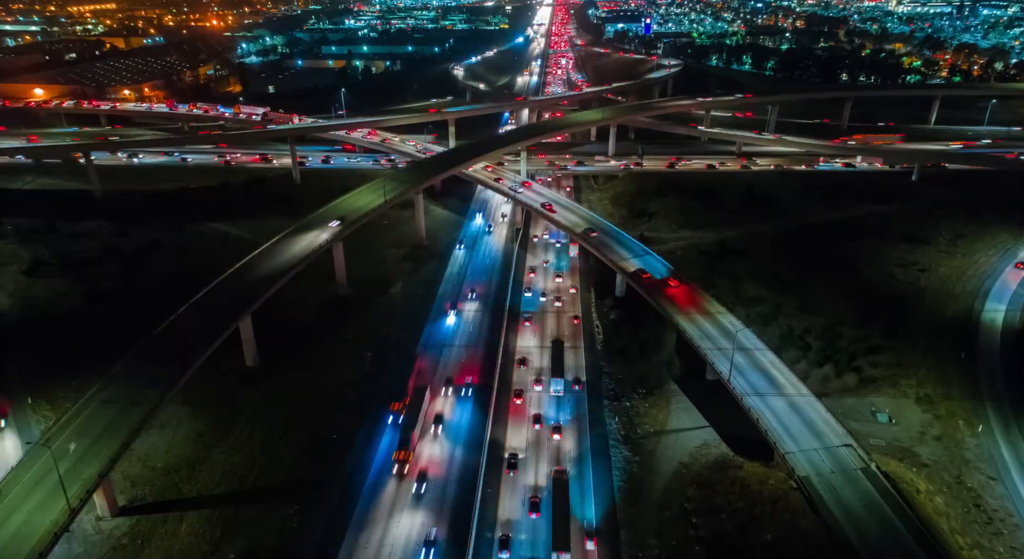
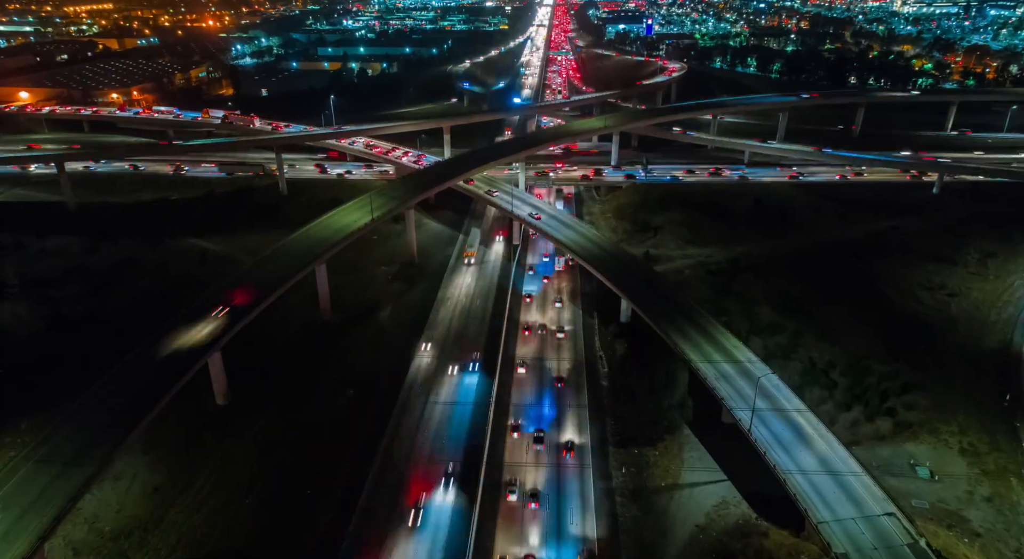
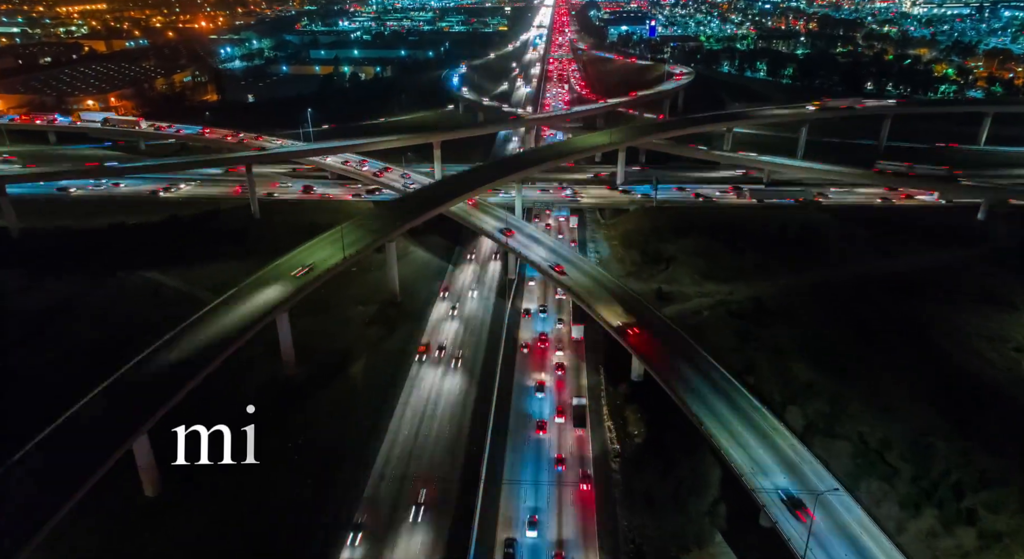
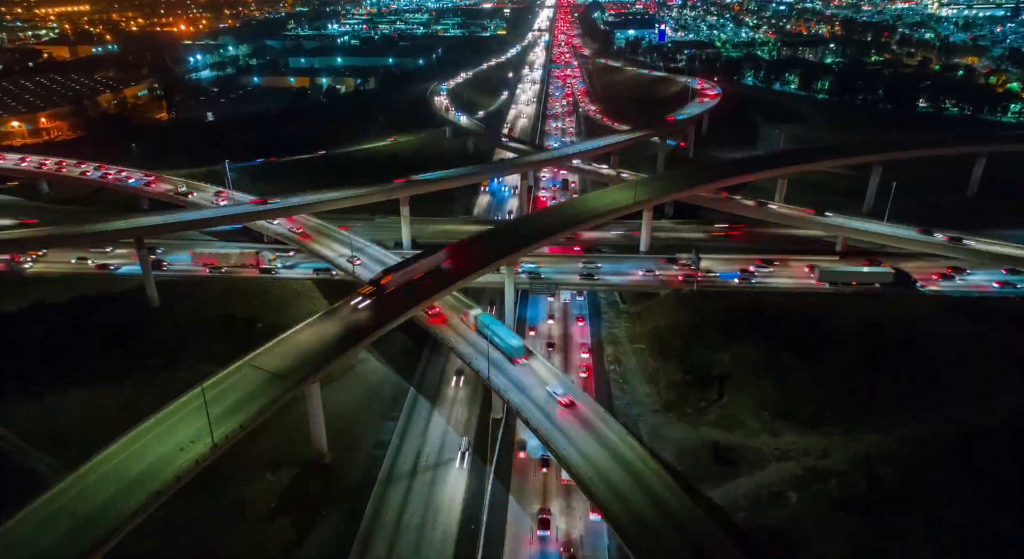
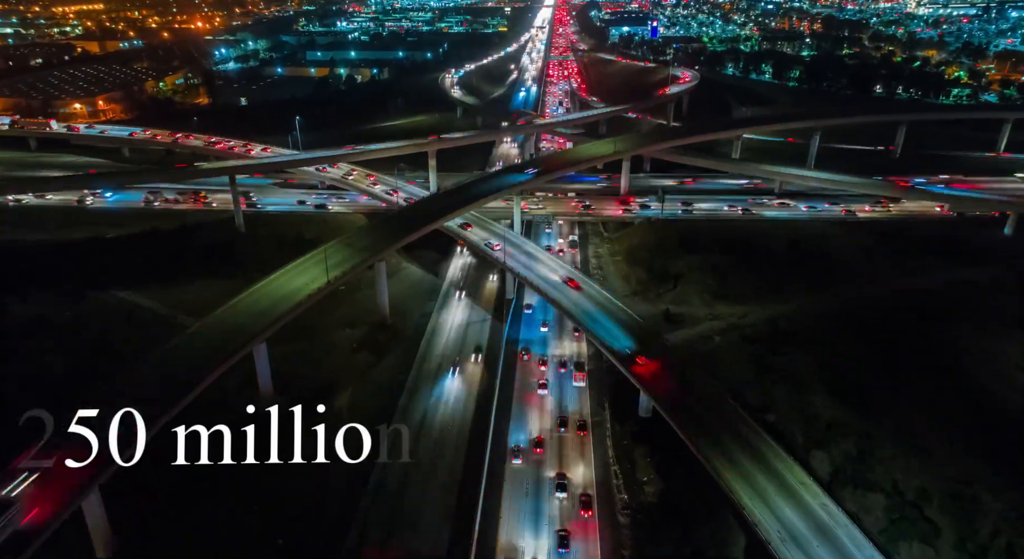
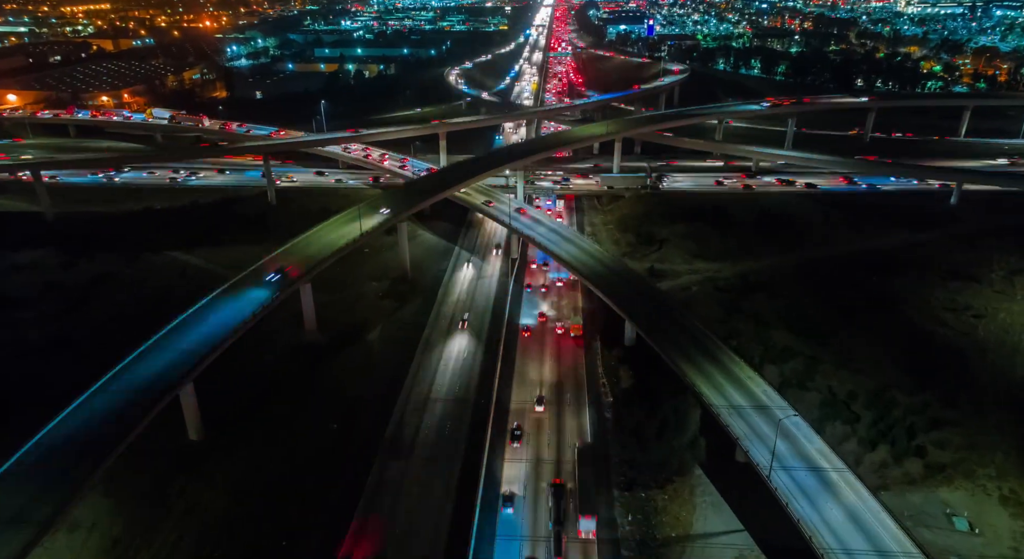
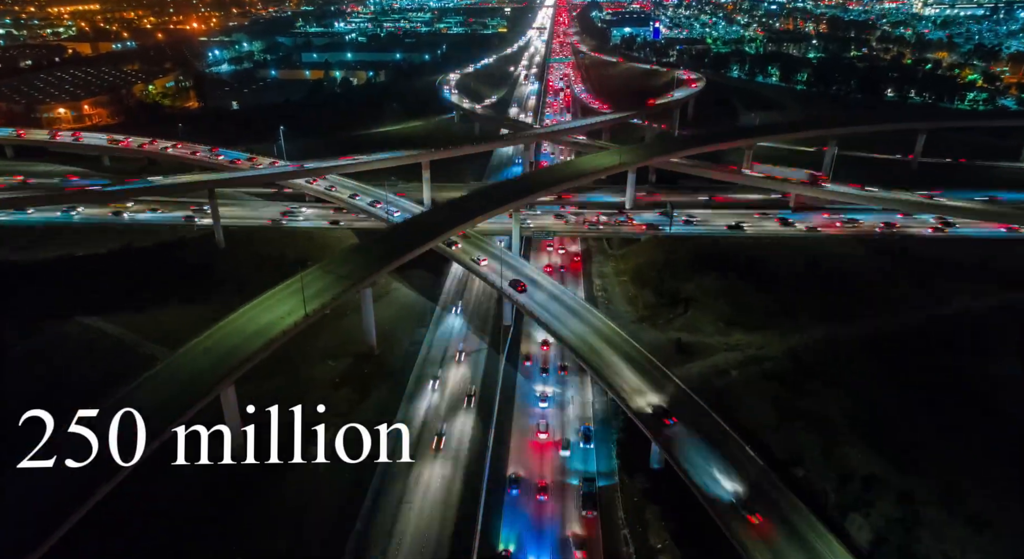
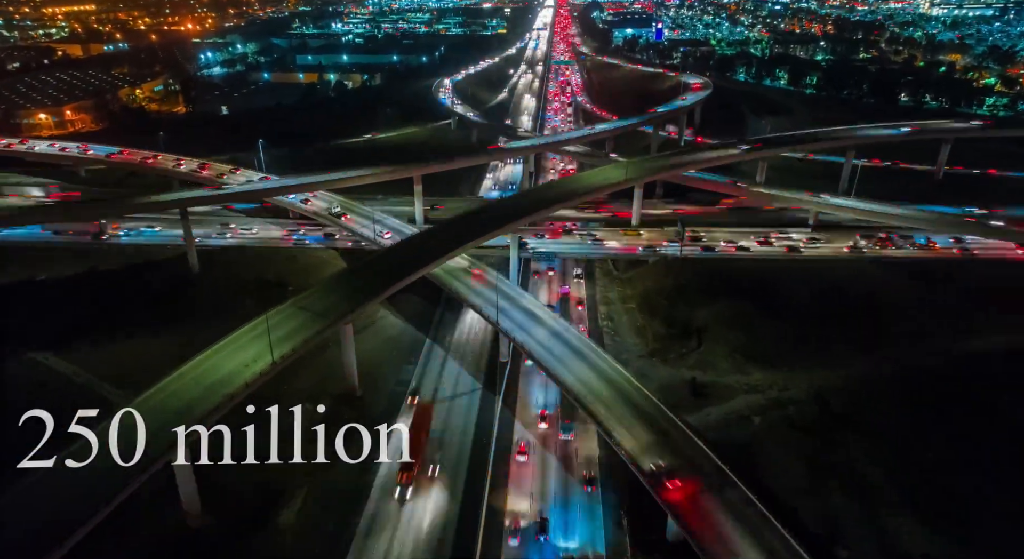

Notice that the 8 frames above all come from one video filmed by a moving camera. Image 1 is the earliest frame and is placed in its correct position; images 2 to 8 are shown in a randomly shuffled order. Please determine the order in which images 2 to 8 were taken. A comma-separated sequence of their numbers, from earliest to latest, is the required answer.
2, 6, 3, 5, 7, 8, 4
